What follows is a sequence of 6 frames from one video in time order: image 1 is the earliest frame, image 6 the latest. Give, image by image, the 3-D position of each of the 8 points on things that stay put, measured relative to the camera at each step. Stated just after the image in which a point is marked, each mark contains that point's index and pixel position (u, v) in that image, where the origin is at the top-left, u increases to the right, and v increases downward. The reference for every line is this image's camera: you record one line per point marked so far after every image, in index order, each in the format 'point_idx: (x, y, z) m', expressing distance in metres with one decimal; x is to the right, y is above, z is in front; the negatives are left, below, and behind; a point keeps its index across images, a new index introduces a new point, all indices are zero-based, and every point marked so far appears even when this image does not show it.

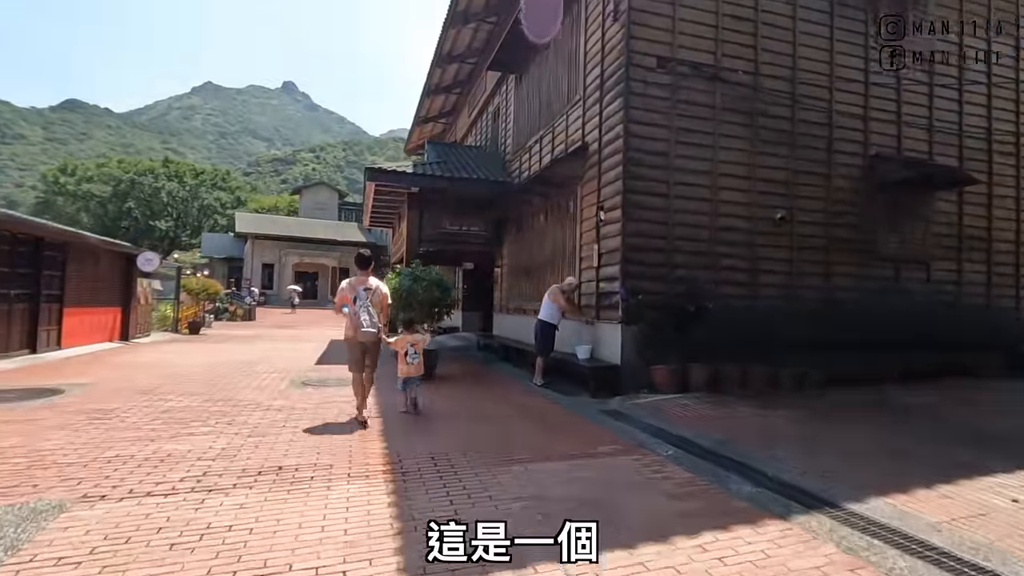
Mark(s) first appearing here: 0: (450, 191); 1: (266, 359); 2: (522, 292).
0: (-1.3, +2.1, +11.5) m
1: (-4.4, -1.3, +9.7) m
2: (+0.2, -0.1, +10.7) m
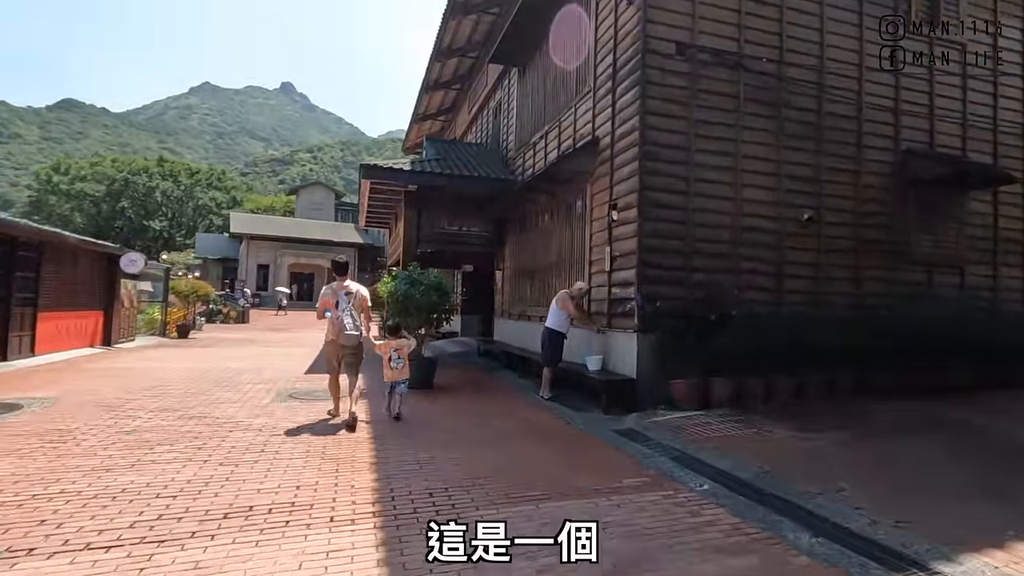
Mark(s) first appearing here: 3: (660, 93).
0: (-1.3, +2.0, +10.9) m
1: (-4.4, -1.3, +9.1) m
2: (+0.3, -0.1, +10.2) m
3: (+1.7, +2.3, +6.3) m
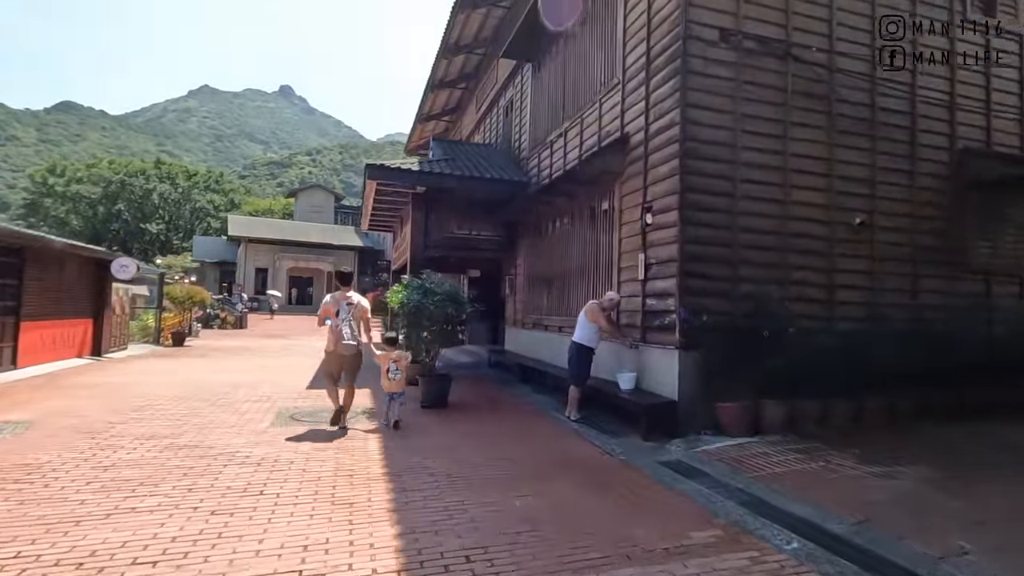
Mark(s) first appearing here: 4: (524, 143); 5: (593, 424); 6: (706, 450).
0: (-1.0, +1.9, +10.3) m
1: (-4.1, -1.5, +8.5) m
2: (+0.5, -0.3, +9.6) m
3: (+2.0, +2.1, +5.7) m
4: (+0.3, +3.0, +11.1) m
5: (+0.9, -1.5, +6.0) m
6: (+1.8, -1.5, +4.9) m
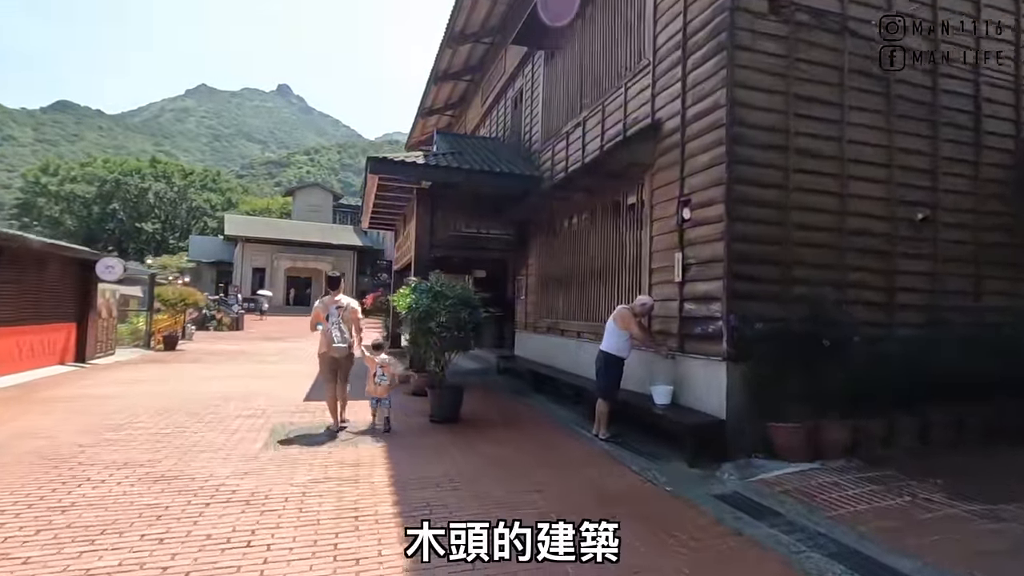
0: (-0.8, +1.8, +9.6) m
1: (-3.9, -1.5, +7.9) m
2: (+0.8, -0.3, +8.9) m
3: (+2.2, +2.1, +5.0) m
4: (+0.5, +2.9, +10.4) m
5: (+1.1, -1.5, +5.3) m
6: (+2.0, -1.5, +4.3) m
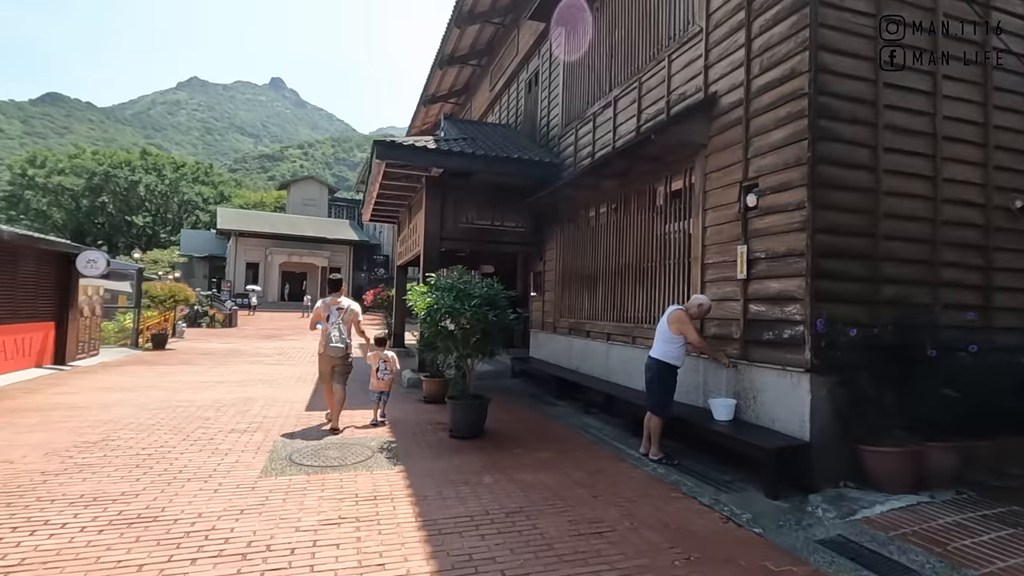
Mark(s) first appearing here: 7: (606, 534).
0: (-0.5, +1.9, +8.9) m
1: (-3.6, -1.5, +7.1) m
2: (+1.1, -0.3, +8.2) m
3: (+2.6, +2.1, +4.3) m
4: (+0.7, +3.0, +9.7) m
5: (+1.5, -1.5, +4.6) m
6: (+2.3, -1.5, +3.6) m
7: (+0.6, -1.5, +3.4) m
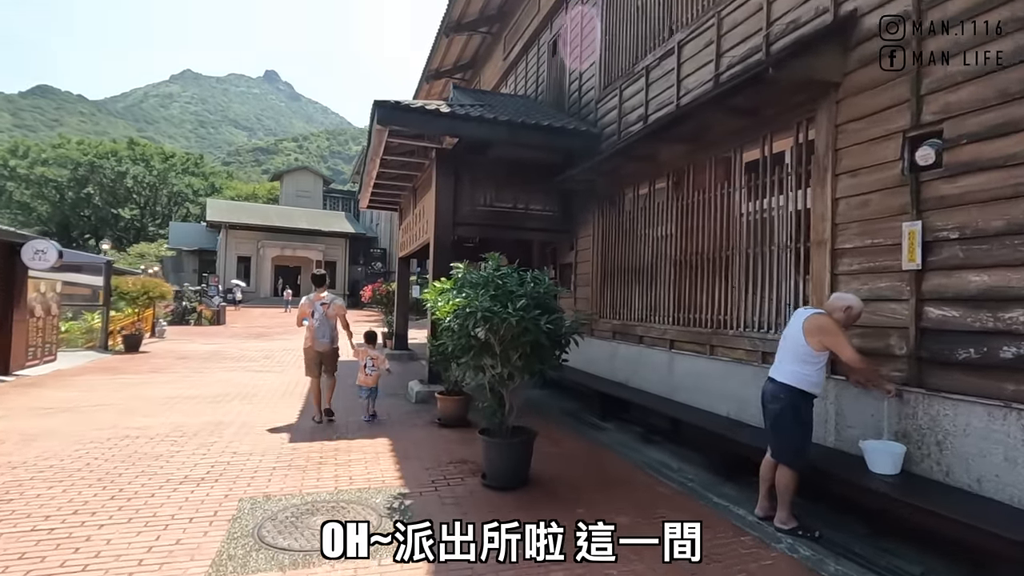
0: (-0.1, +1.9, +7.4) m
1: (-3.2, -1.4, +5.6) m
2: (+1.5, -0.2, +6.7) m
3: (+3.0, +2.1, +2.8) m
4: (+1.1, +3.1, +8.2) m
5: (+1.9, -1.5, +3.1) m
6: (+2.8, -1.5, +2.1) m
7: (+1.0, -1.5, +1.9) m
